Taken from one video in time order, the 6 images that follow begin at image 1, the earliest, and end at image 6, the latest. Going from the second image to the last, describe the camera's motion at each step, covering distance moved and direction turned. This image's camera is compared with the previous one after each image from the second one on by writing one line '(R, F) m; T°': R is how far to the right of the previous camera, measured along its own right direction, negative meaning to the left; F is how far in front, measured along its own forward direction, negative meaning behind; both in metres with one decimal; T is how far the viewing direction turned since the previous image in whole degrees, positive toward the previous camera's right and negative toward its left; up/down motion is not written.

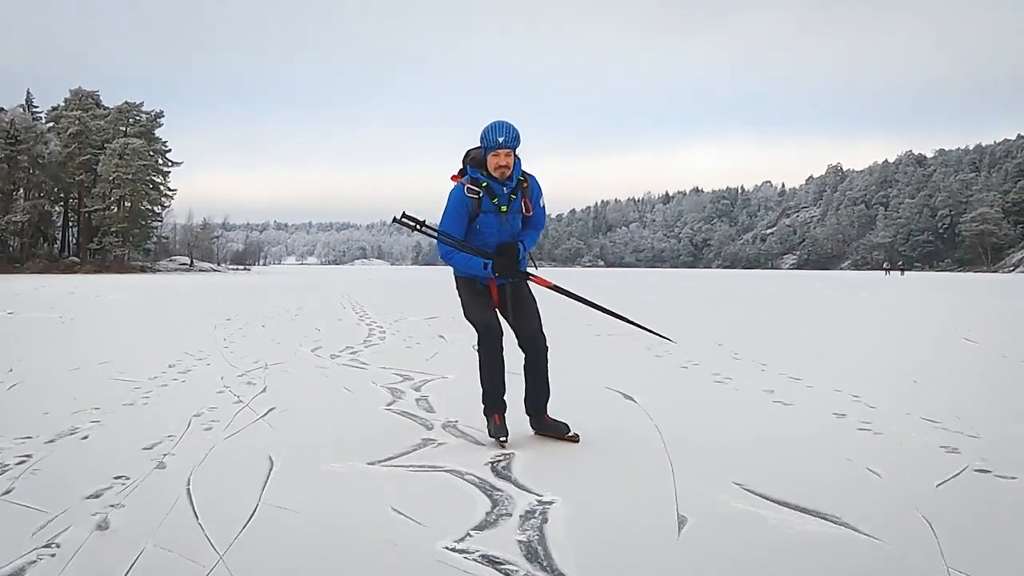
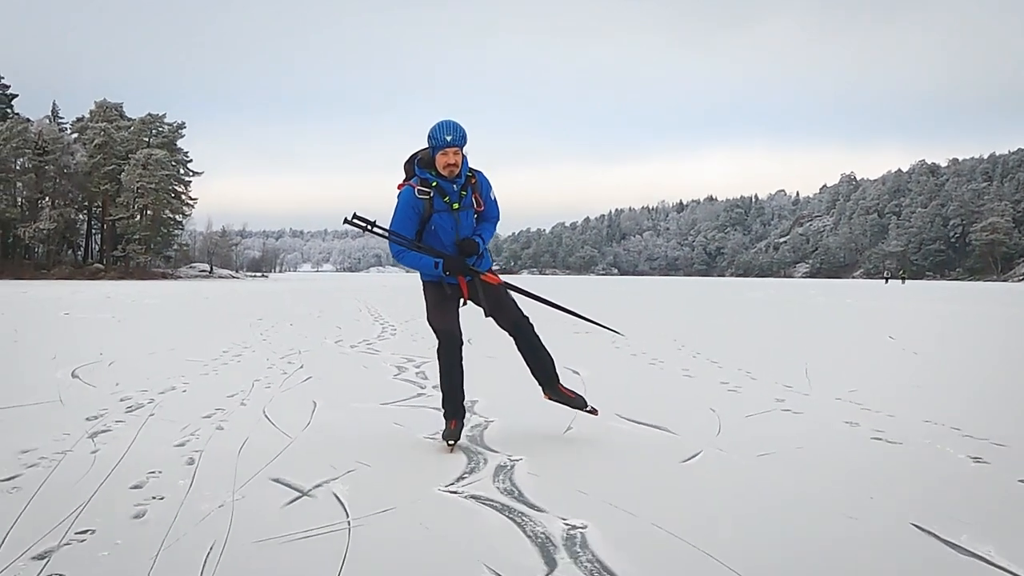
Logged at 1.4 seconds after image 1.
(+0.3, -1.3) m; -1°
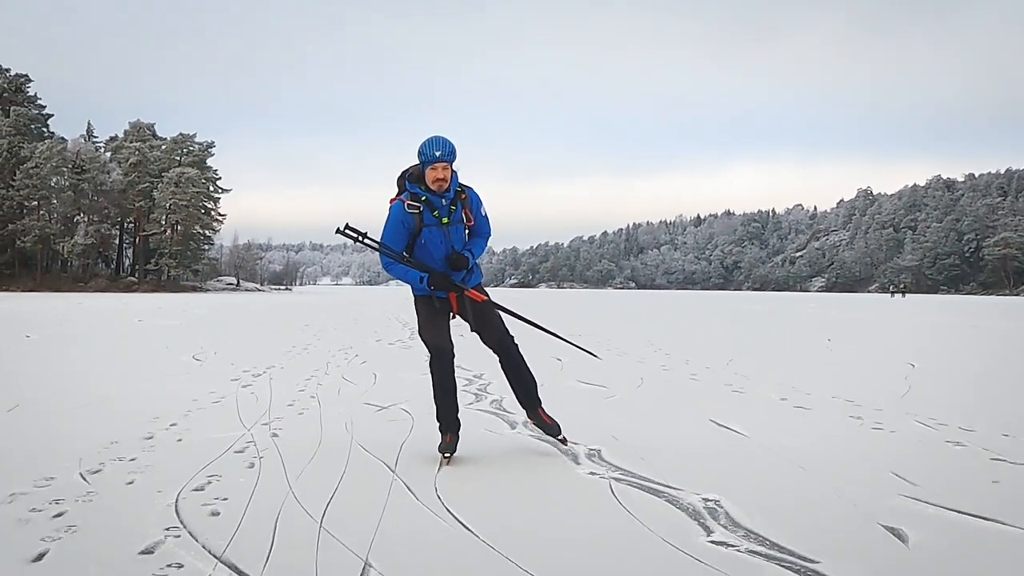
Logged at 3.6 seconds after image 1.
(+0.2, -1.8) m; -1°
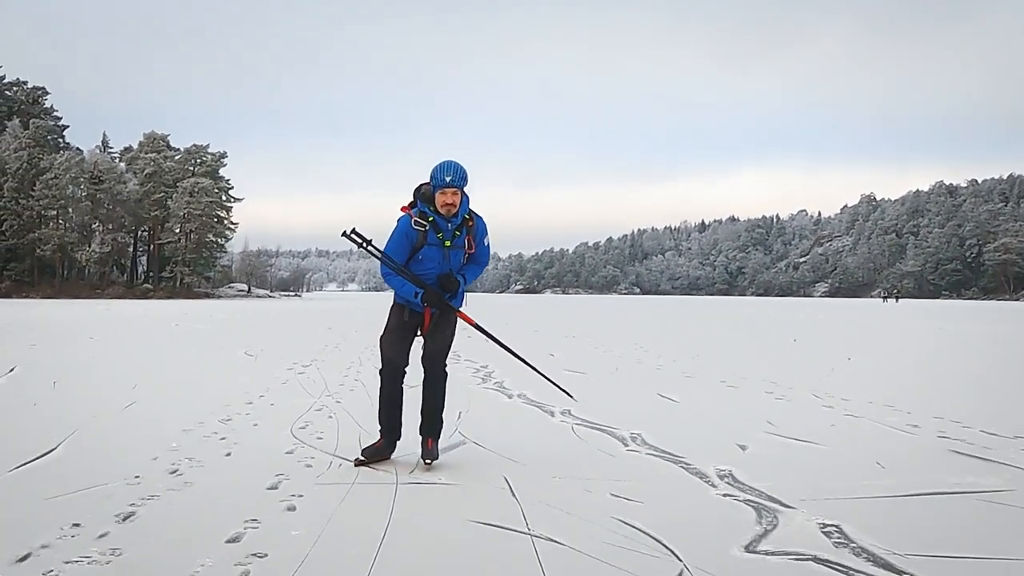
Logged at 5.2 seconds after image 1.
(+0.1, -1.3) m; 0°
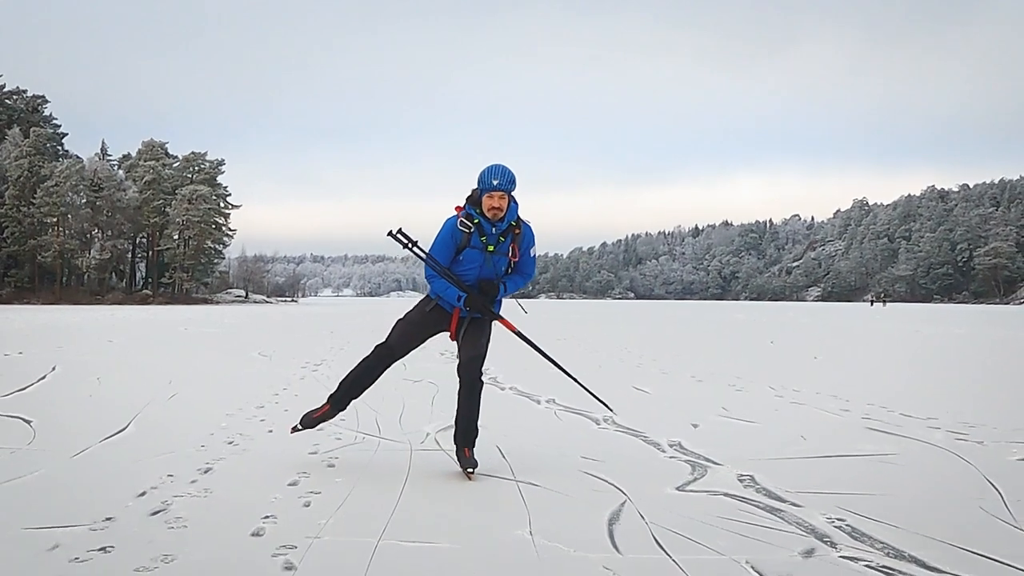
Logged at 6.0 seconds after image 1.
(0.0, -0.7) m; 0°
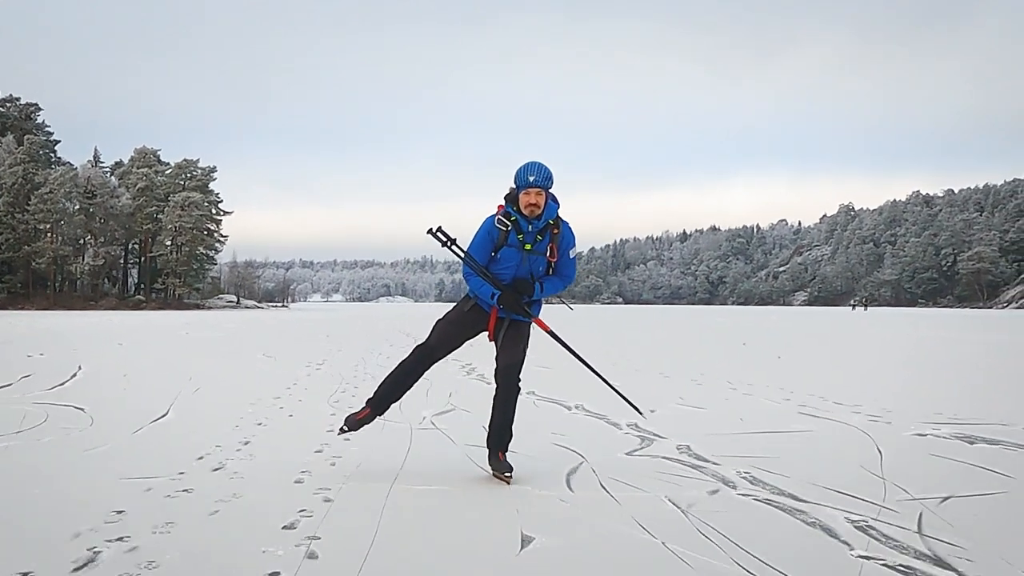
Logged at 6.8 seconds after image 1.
(0.0, -0.7) m; +1°
